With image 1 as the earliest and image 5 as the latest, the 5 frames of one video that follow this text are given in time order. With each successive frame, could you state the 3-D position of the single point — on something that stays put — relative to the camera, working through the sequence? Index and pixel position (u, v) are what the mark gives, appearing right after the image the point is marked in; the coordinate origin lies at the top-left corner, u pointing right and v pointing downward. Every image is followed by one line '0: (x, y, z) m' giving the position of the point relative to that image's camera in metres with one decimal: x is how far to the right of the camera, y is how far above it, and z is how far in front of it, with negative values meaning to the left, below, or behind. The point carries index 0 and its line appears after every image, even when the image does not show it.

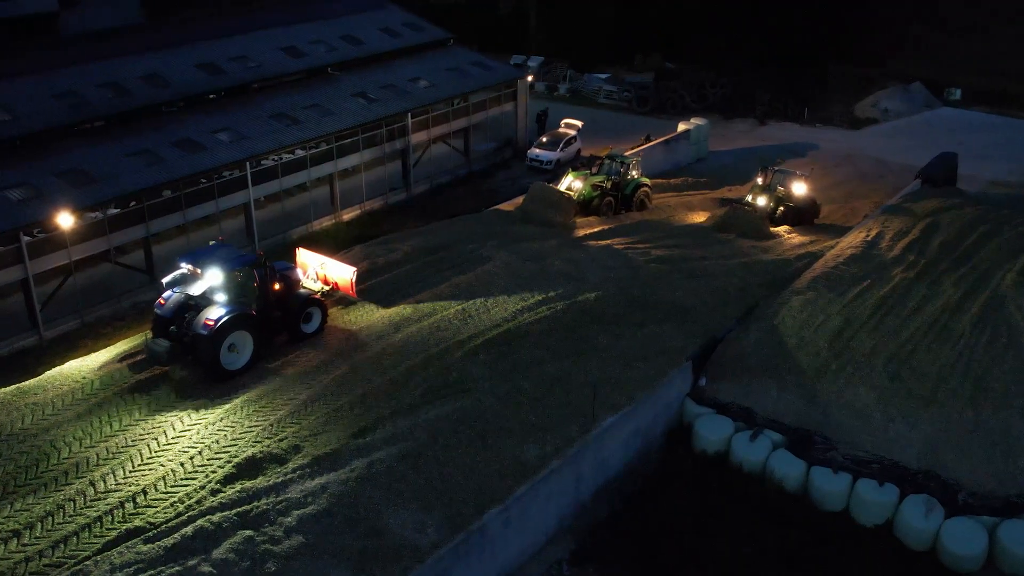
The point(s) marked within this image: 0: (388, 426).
0: (-1.5, -1.7, +11.9) m
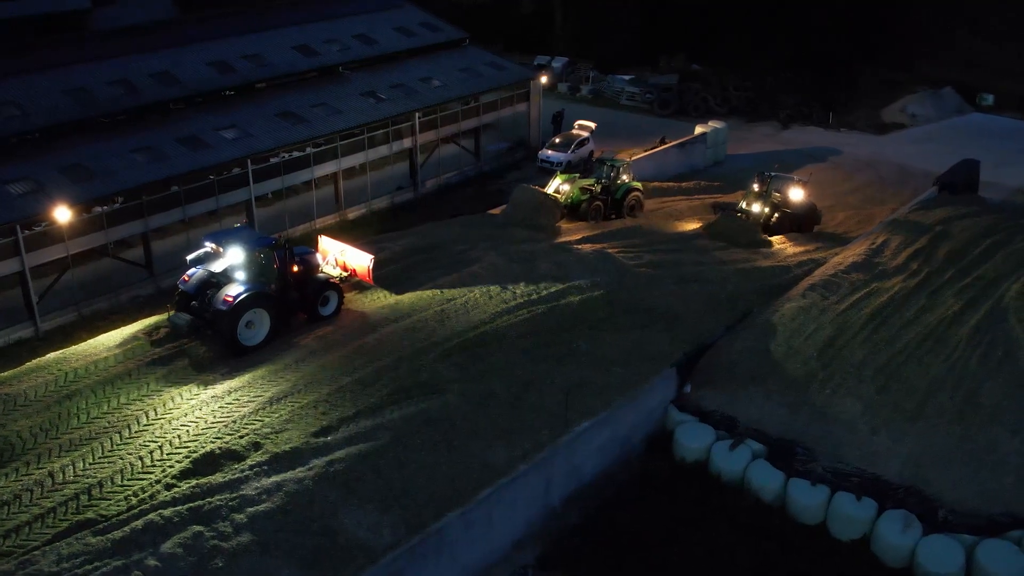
0: (-1.9, -1.7, +11.9) m
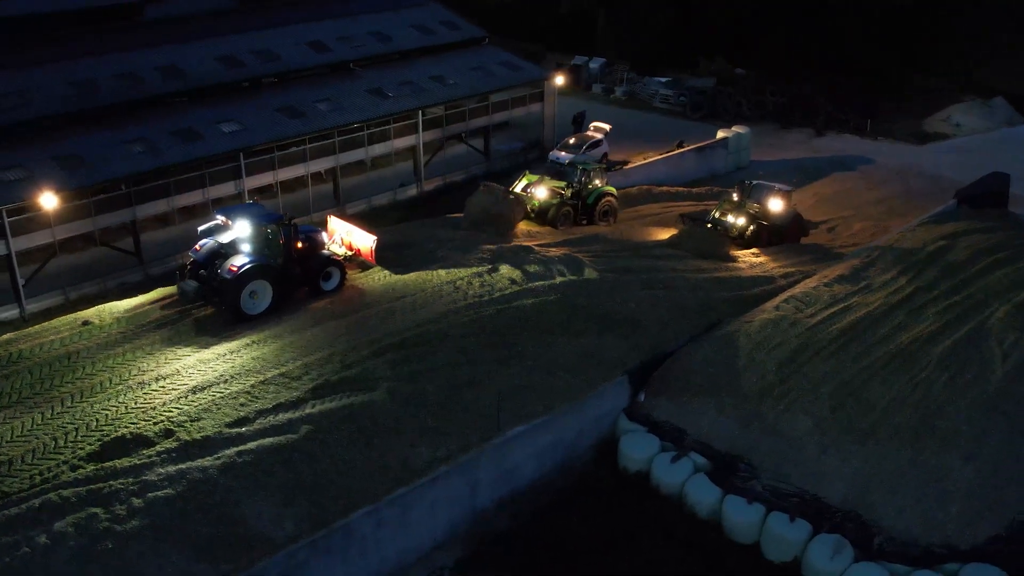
0: (-2.9, -1.6, +12.1) m
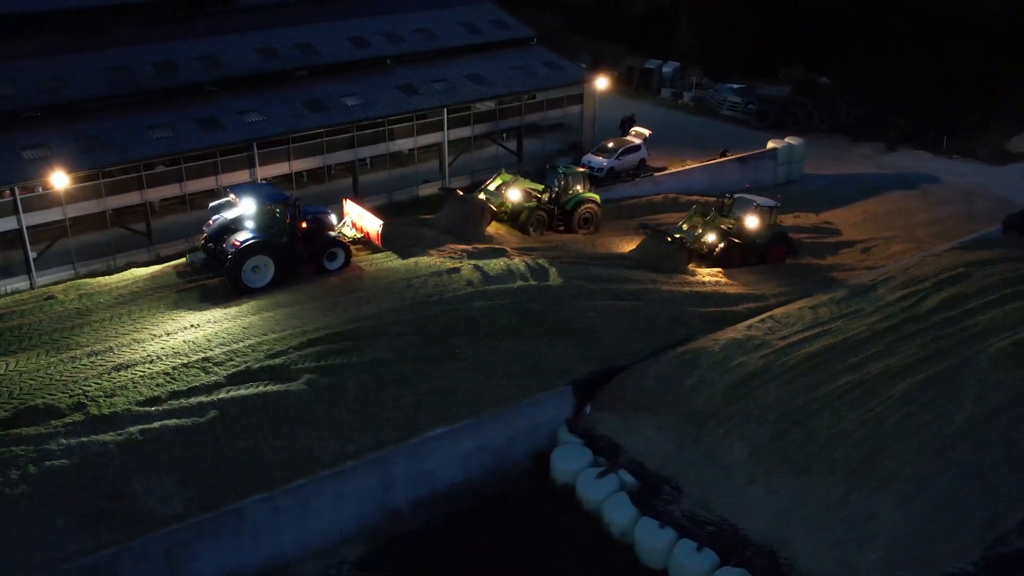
0: (-4.1, -1.4, +12.5) m
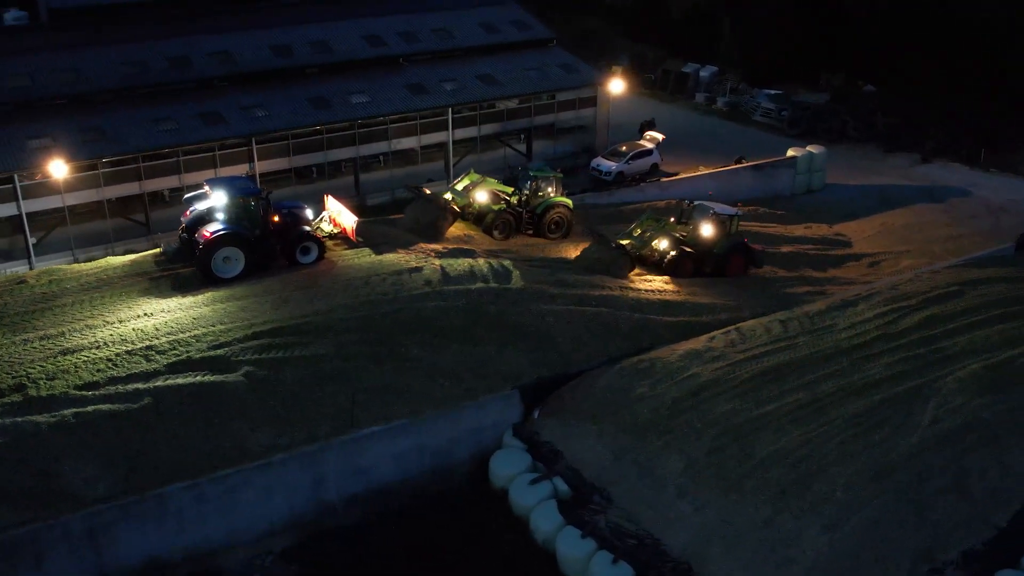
0: (-5.0, -1.3, +12.8) m
